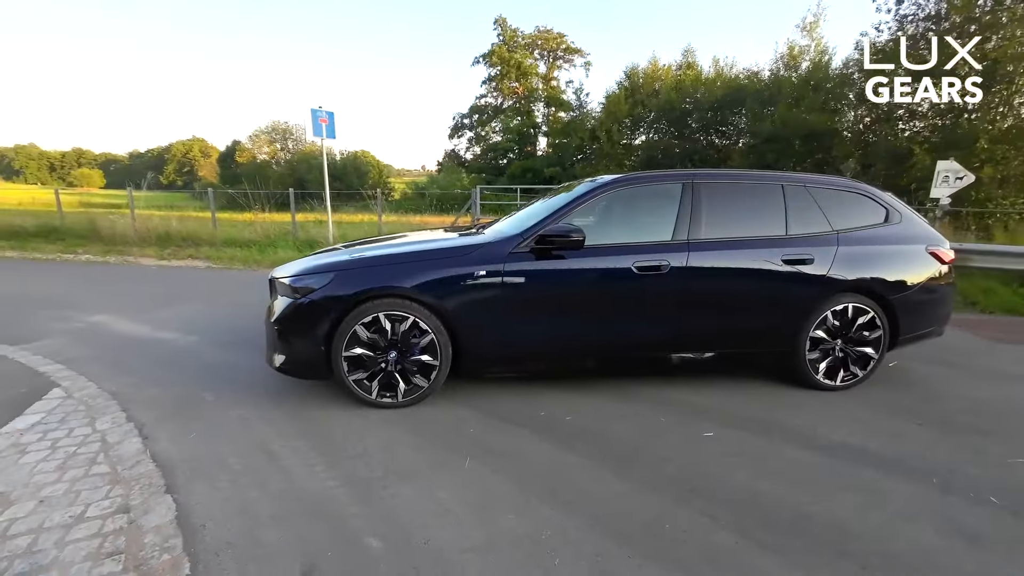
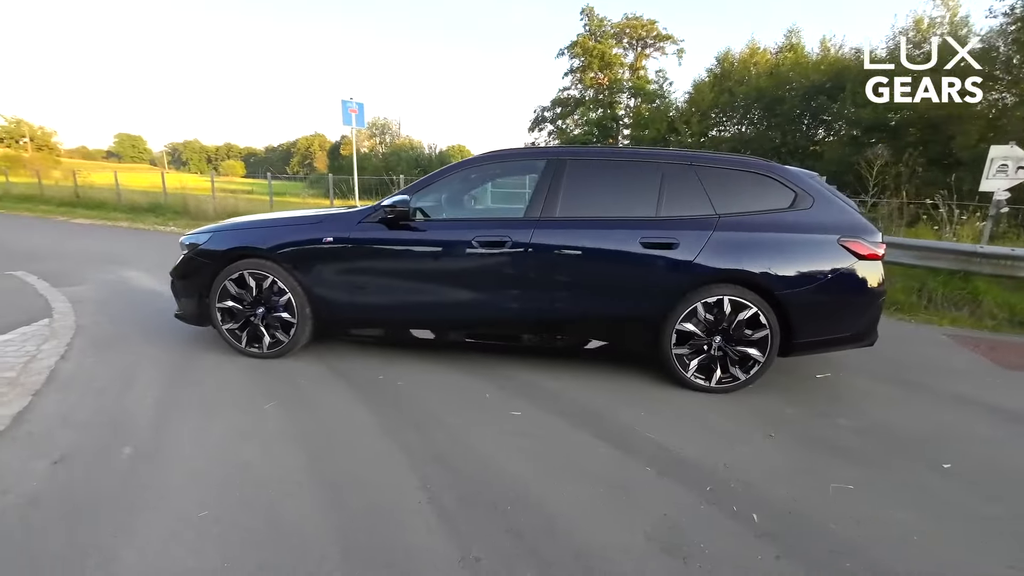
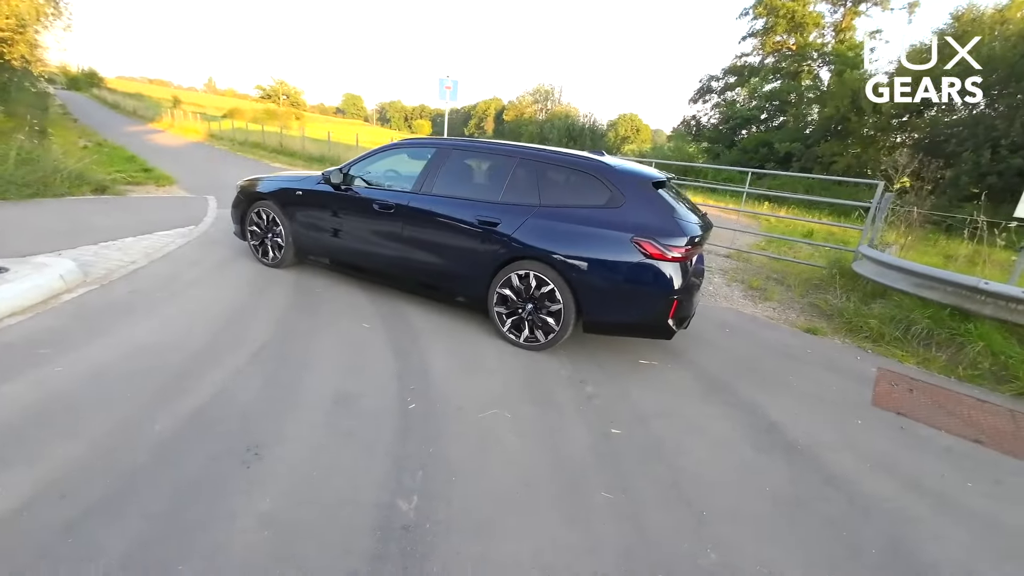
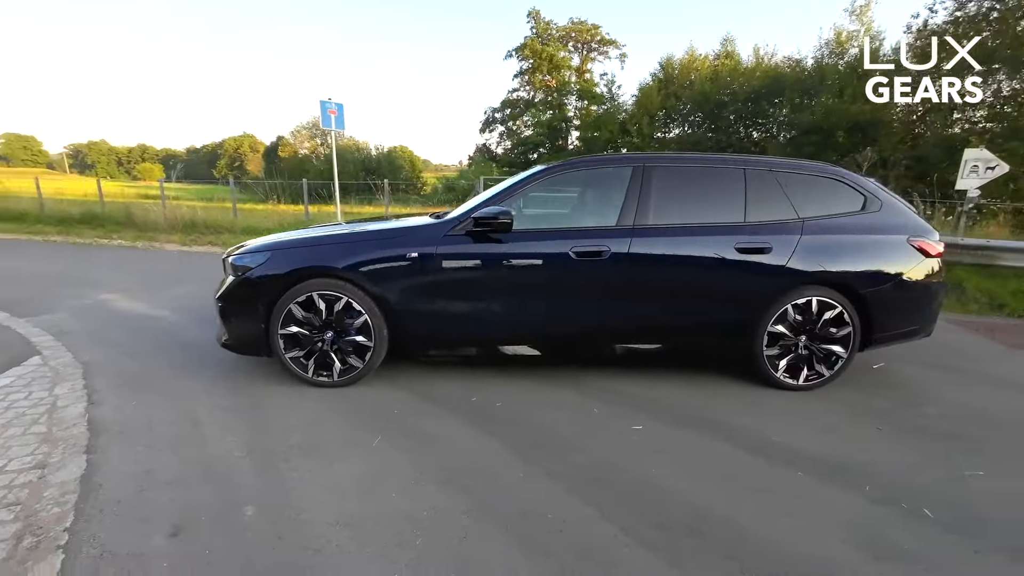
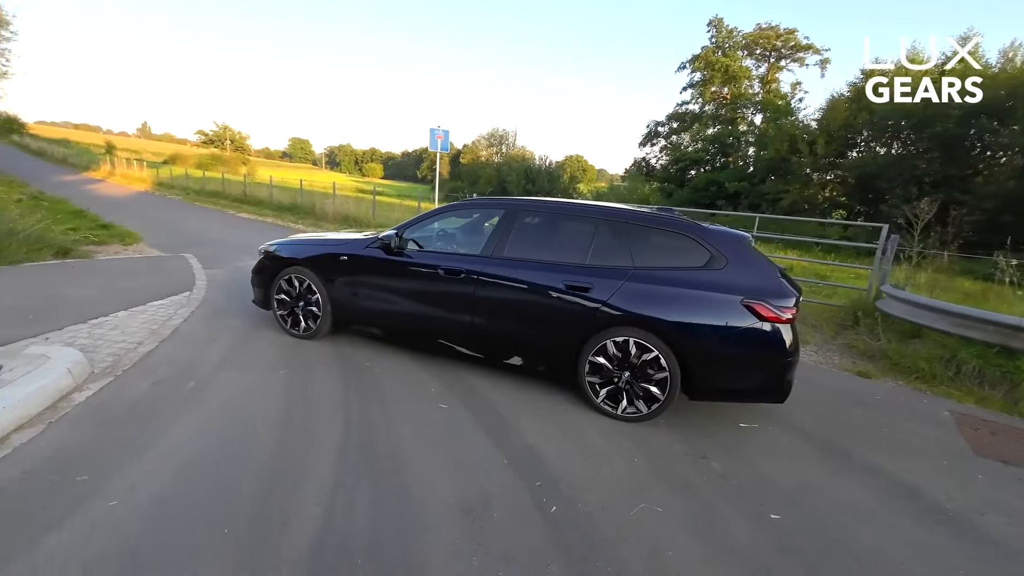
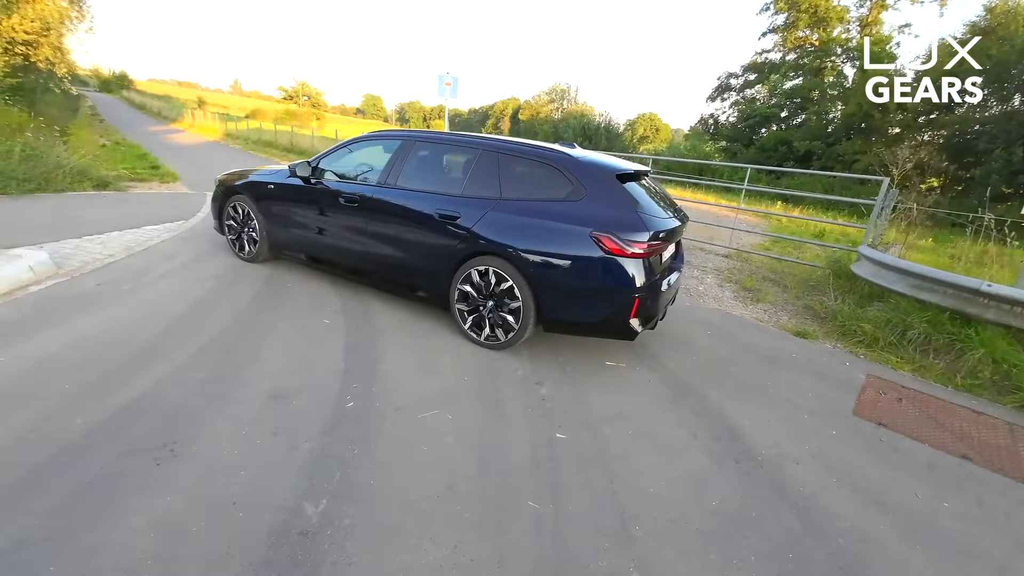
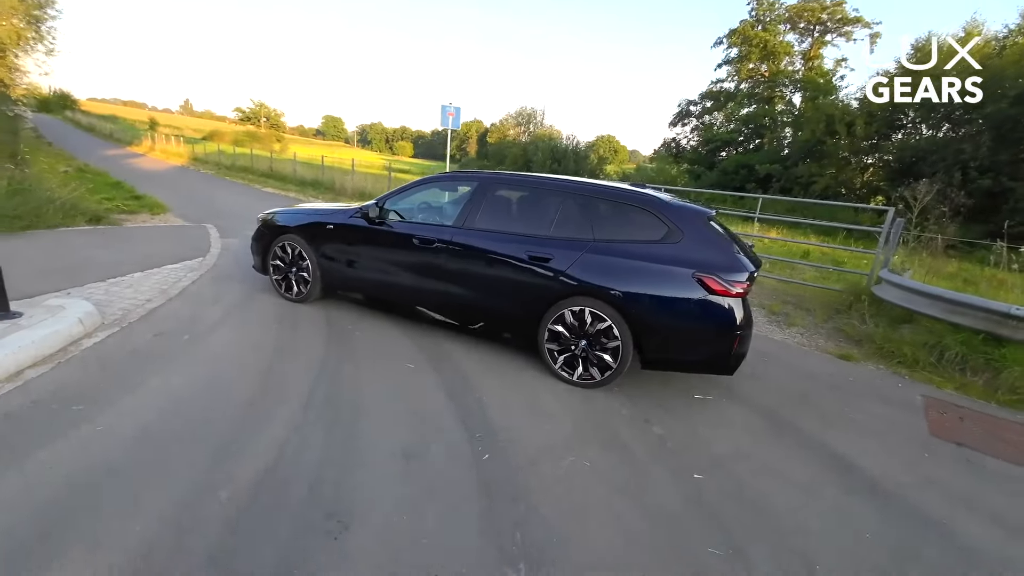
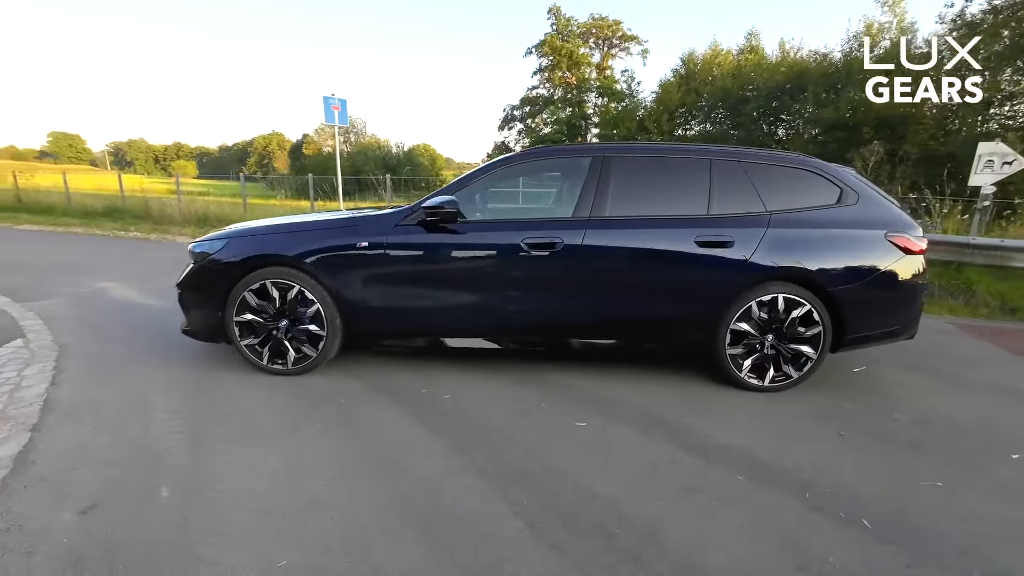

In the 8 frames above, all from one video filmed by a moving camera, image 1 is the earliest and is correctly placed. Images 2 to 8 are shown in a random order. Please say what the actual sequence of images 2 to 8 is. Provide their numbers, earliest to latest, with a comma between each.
4, 8, 2, 5, 7, 3, 6
